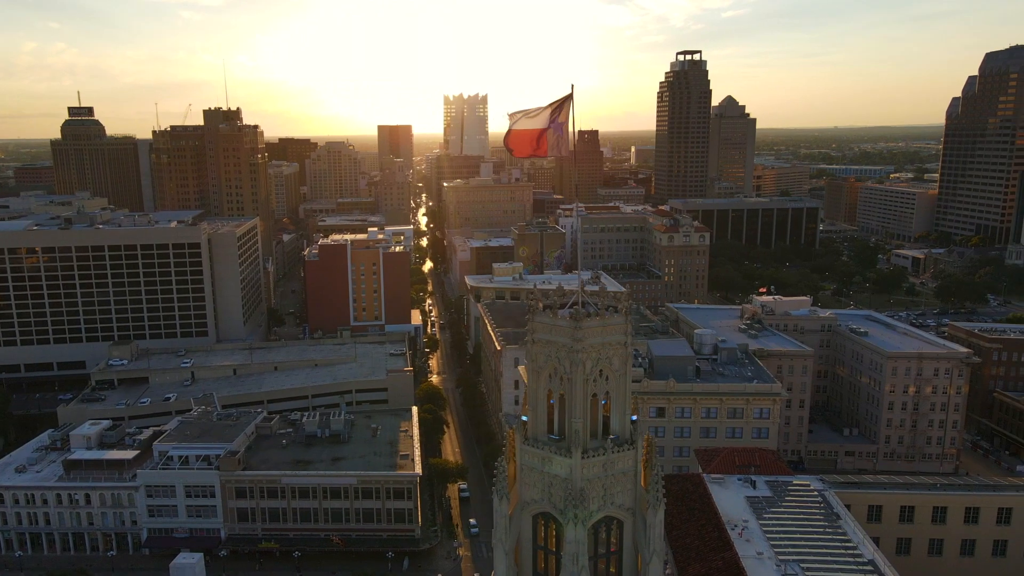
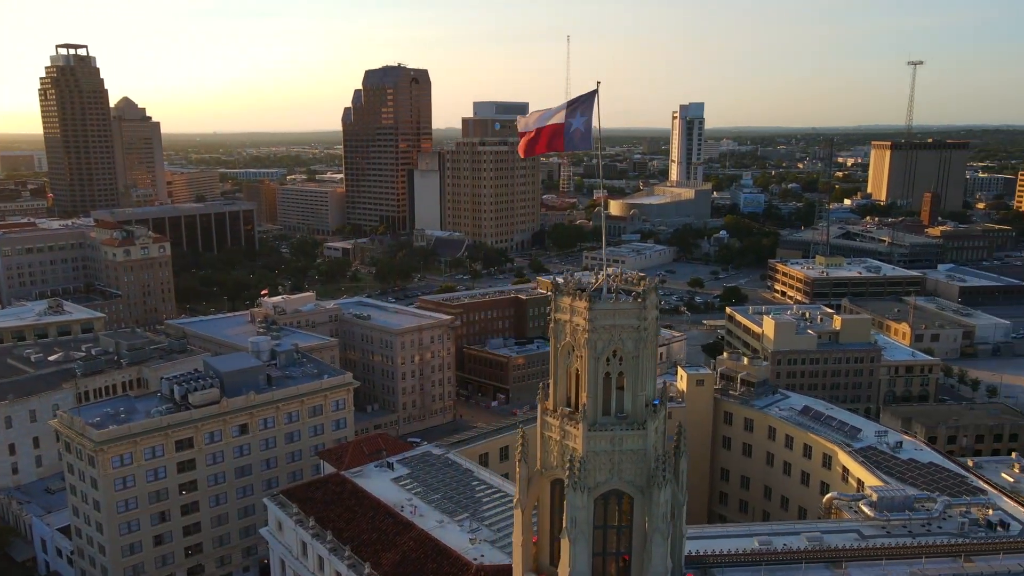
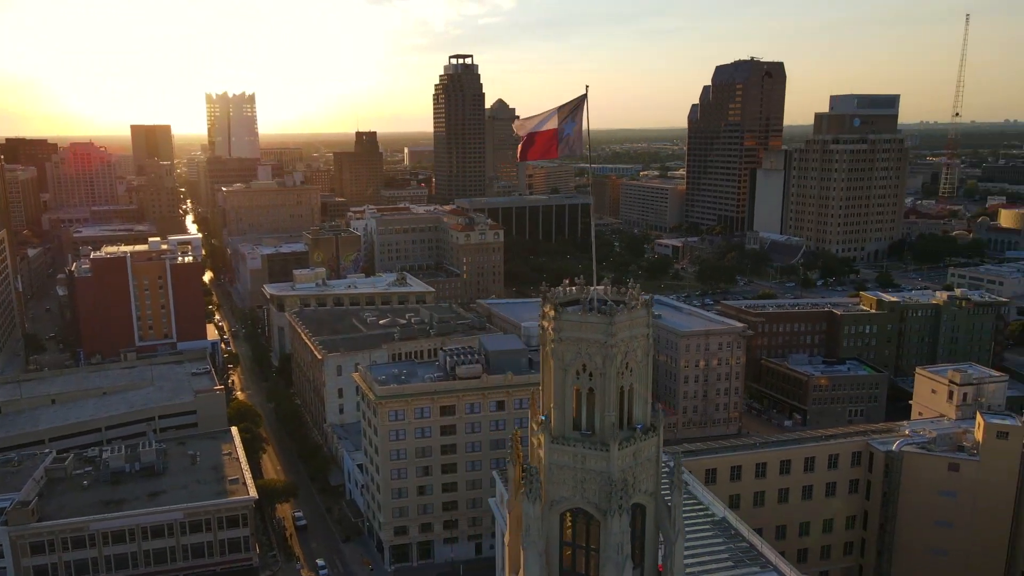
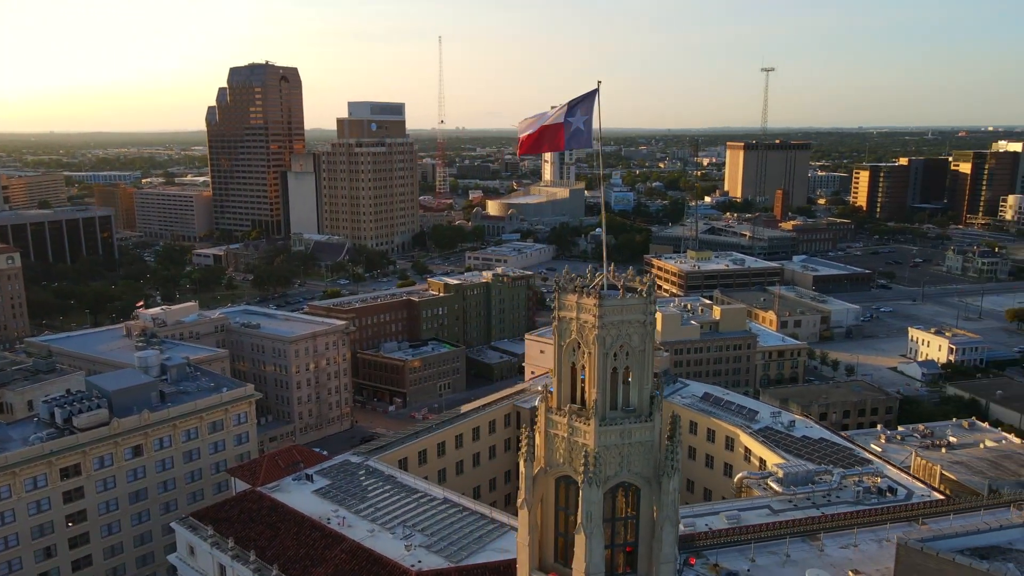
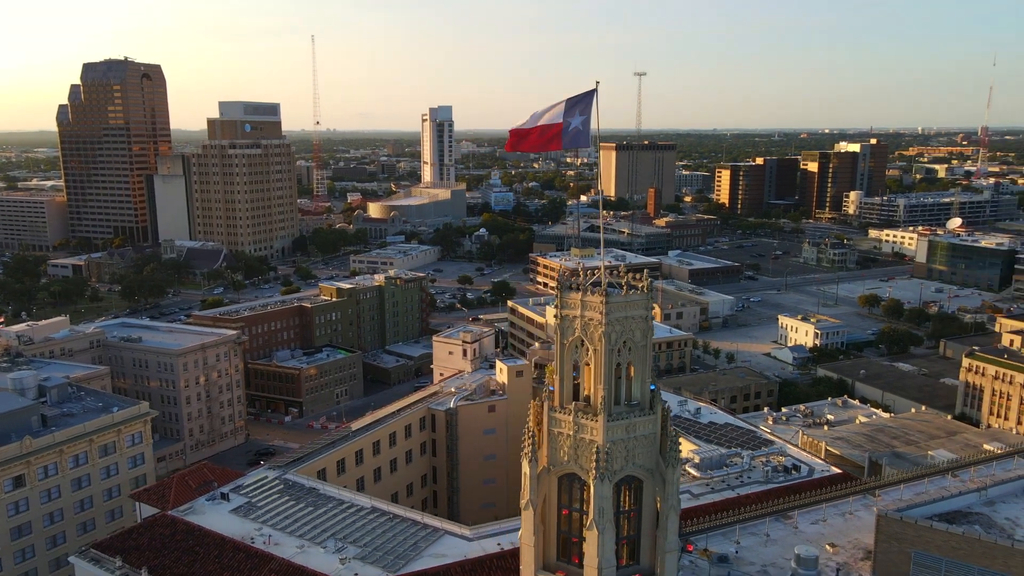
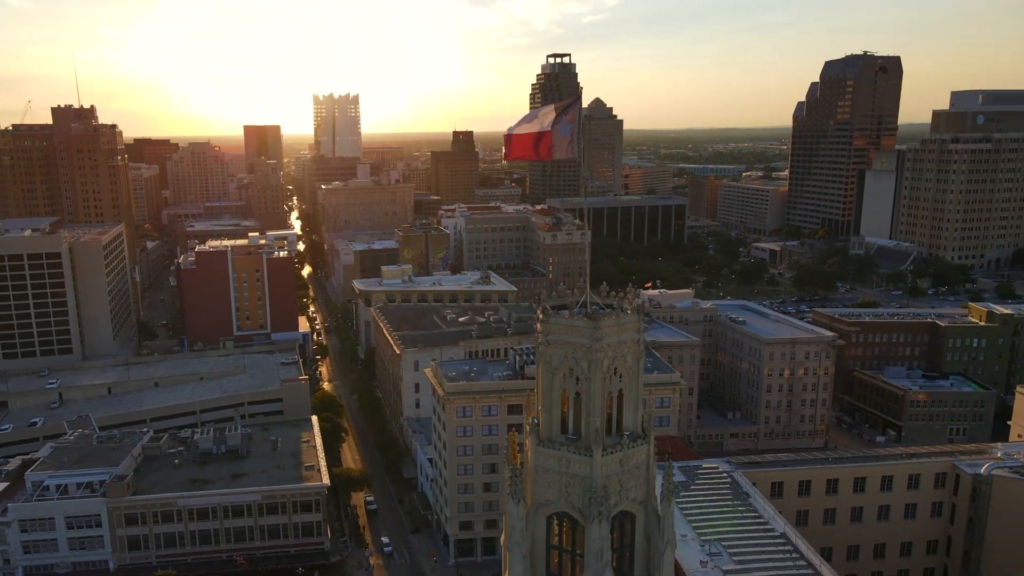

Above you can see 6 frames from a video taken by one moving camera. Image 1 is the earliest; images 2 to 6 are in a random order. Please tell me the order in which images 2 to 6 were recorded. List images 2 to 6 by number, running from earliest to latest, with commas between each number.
6, 3, 2, 4, 5
